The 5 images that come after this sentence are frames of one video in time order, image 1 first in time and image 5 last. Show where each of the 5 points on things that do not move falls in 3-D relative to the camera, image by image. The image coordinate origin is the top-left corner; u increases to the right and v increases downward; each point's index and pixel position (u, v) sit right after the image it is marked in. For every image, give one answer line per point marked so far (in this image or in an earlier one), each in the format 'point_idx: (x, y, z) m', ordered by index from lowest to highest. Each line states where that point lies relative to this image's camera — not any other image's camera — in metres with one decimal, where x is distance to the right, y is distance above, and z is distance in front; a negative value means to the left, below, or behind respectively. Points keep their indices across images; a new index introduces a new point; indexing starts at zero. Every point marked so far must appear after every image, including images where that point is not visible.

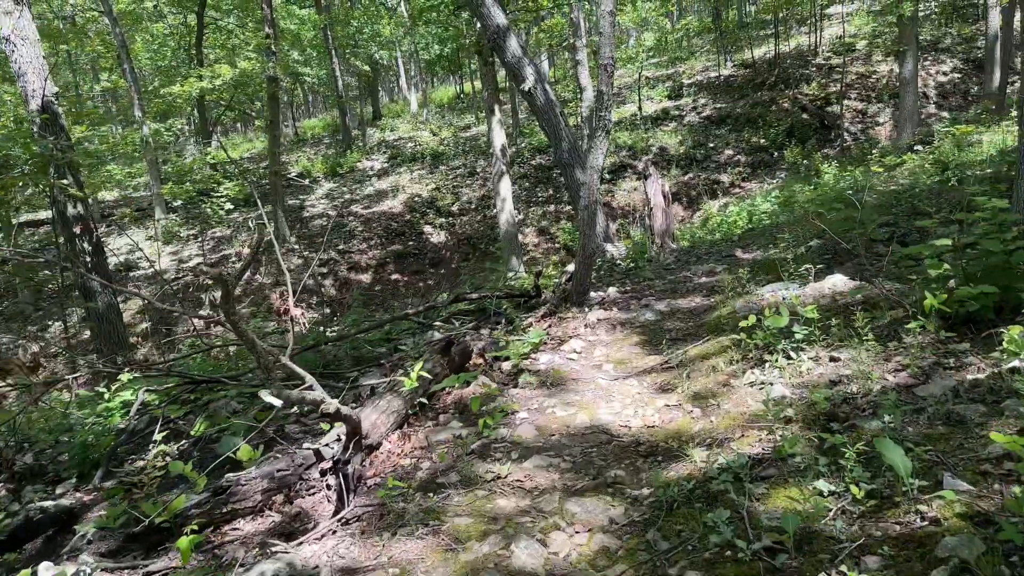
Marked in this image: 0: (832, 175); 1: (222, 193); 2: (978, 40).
0: (+4.1, +1.4, +10.5) m
1: (-5.1, +1.7, +14.3) m
2: (+10.0, +5.3, +17.5) m
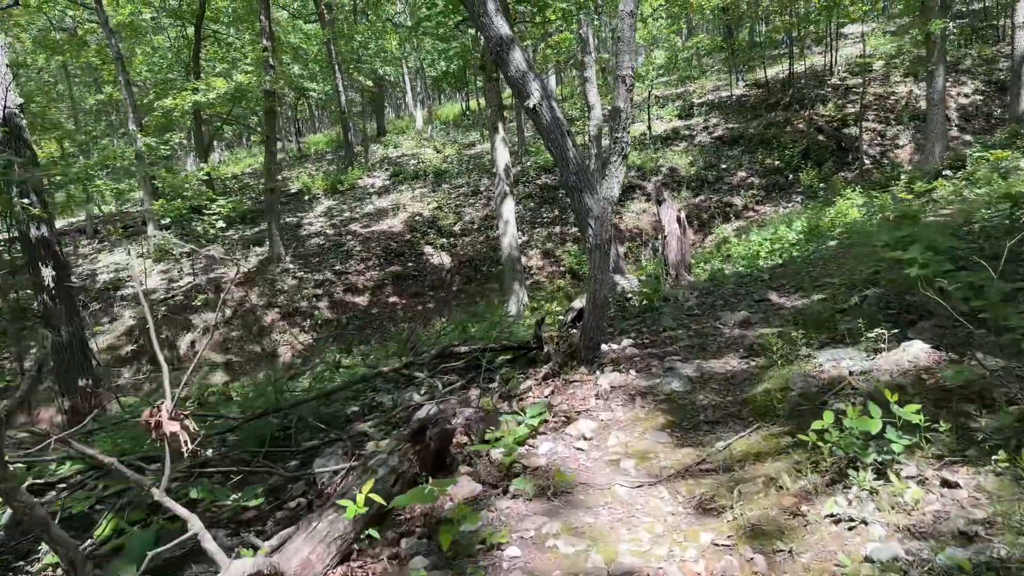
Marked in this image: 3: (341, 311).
0: (+4.1, +1.0, +9.8) m
1: (-5.0, +1.3, +13.7) m
2: (+10.1, +4.7, +16.9) m
3: (-2.7, -0.4, +13.1) m
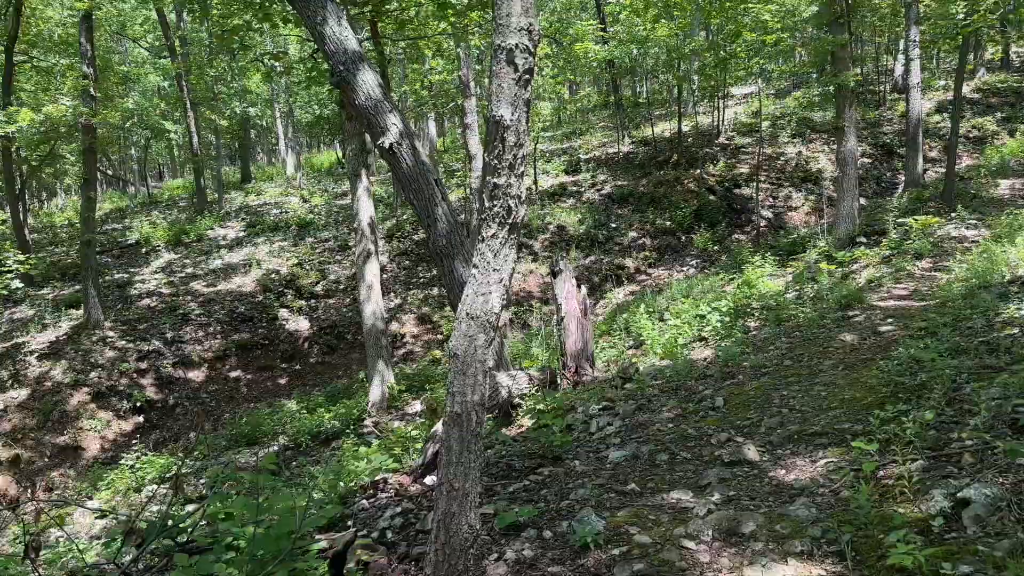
0: (+2.7, +0.2, +8.7) m
1: (-6.9, +0.3, +11.3) m
2: (+7.6, +3.3, +16.8) m
3: (-4.5, -1.4, +10.9) m
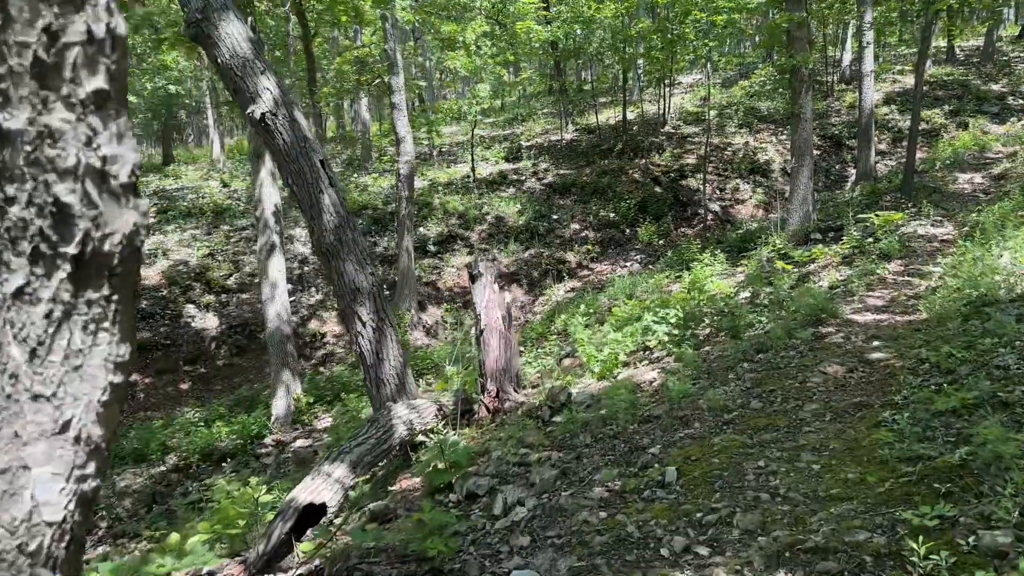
0: (+2.0, +0.2, +7.9) m
1: (-7.8, +0.4, +9.8) m
2: (+6.4, +3.4, +16.3) m
3: (-5.4, -1.3, +9.6) m
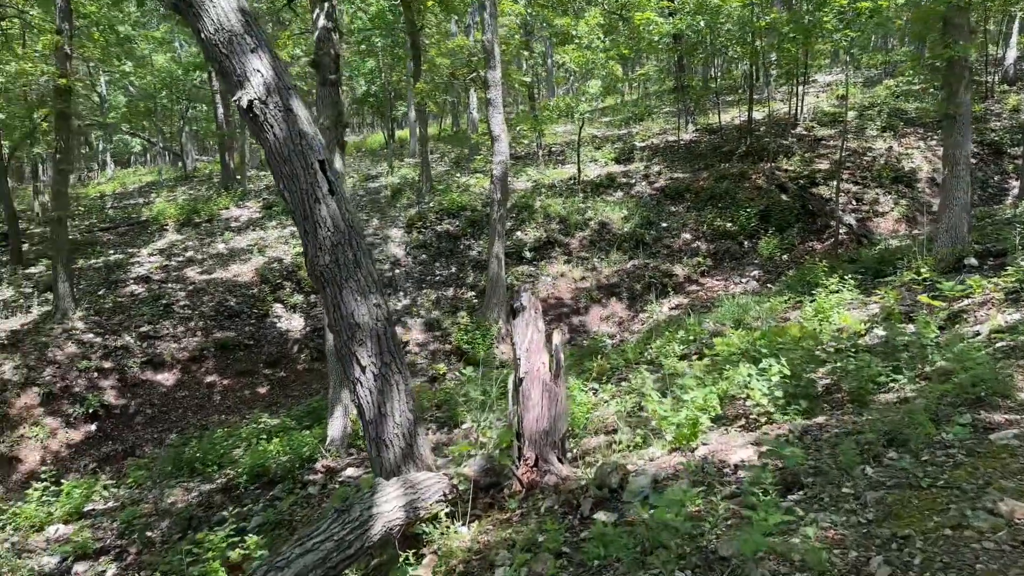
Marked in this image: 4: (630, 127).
0: (+2.7, -0.1, +6.7) m
1: (-6.7, +0.5, +10.0) m
2: (+8.4, +2.9, +14.2) m
3: (-4.4, -1.2, +9.4) m
4: (+2.8, +3.8, +19.2) m
